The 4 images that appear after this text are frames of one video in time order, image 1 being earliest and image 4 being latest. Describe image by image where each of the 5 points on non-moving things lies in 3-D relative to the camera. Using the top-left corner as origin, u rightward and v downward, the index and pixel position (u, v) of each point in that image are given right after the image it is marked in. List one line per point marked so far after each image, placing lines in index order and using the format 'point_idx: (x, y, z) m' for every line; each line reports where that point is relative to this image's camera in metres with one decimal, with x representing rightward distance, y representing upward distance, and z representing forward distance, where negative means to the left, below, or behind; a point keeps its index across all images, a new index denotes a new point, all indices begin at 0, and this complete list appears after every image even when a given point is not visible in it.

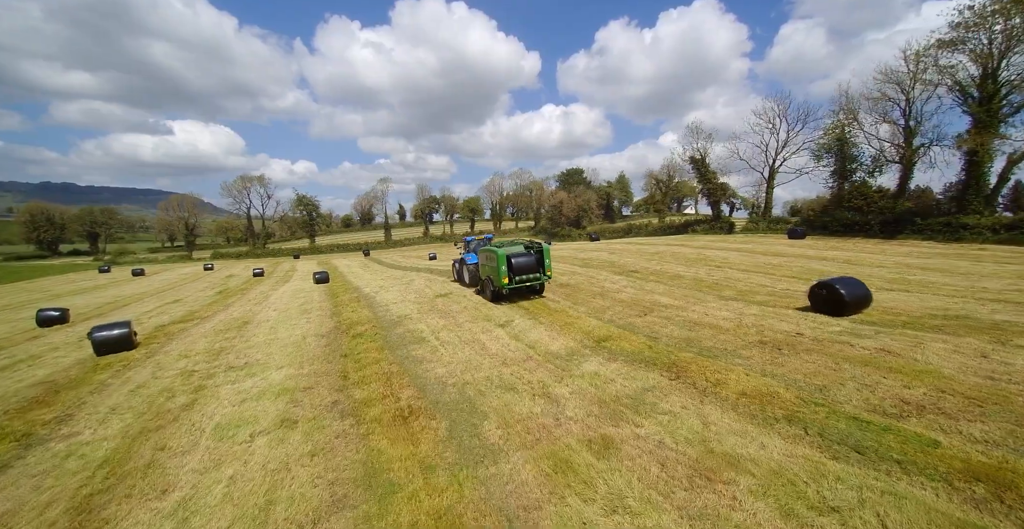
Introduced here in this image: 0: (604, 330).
0: (+2.1, -1.5, +8.9) m
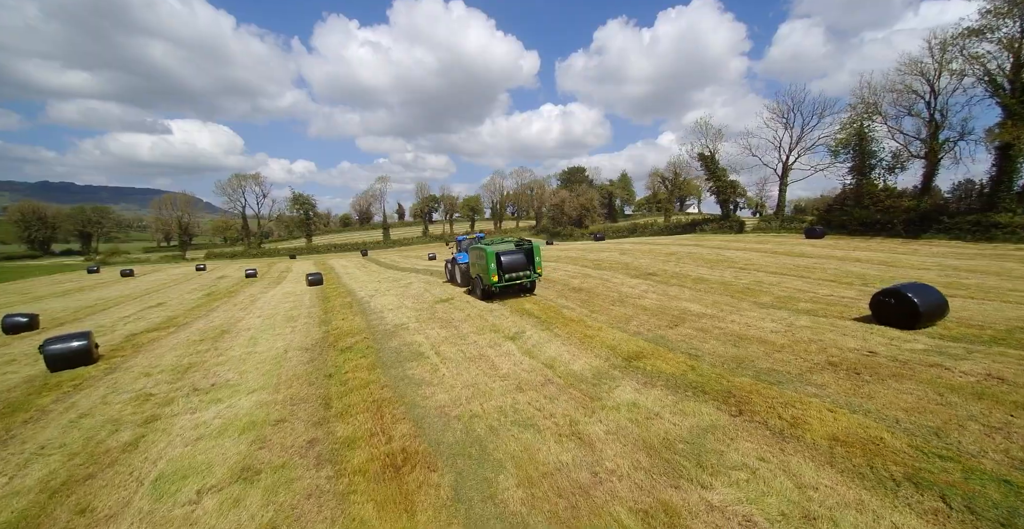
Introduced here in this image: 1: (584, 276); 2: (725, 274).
0: (+2.4, -1.6, +7.7) m
1: (+2.8, -0.4, +14.6) m
2: (+7.4, -0.3, +13.3) m
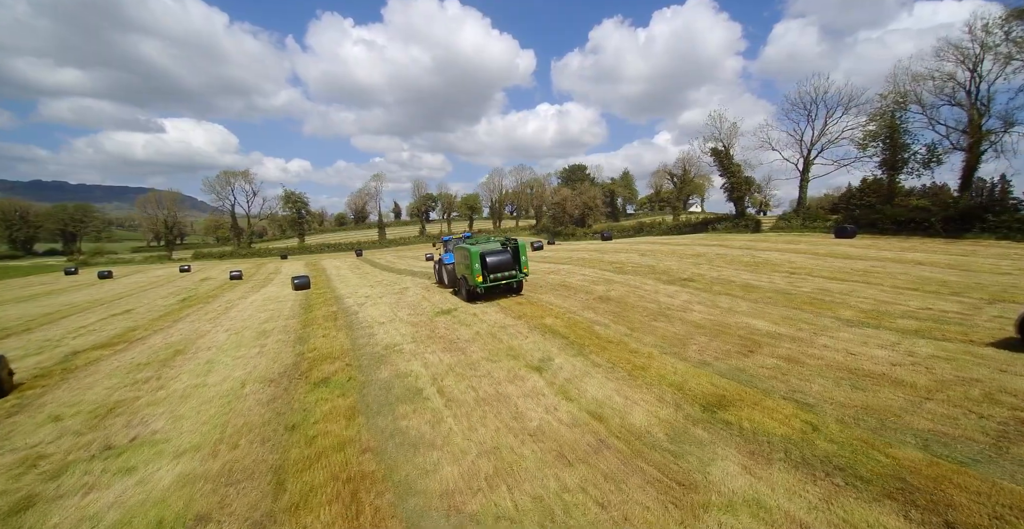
0: (+2.9, -1.8, +5.7) m
1: (+3.1, -0.6, +12.6) m
2: (+7.8, -0.4, +11.3) m
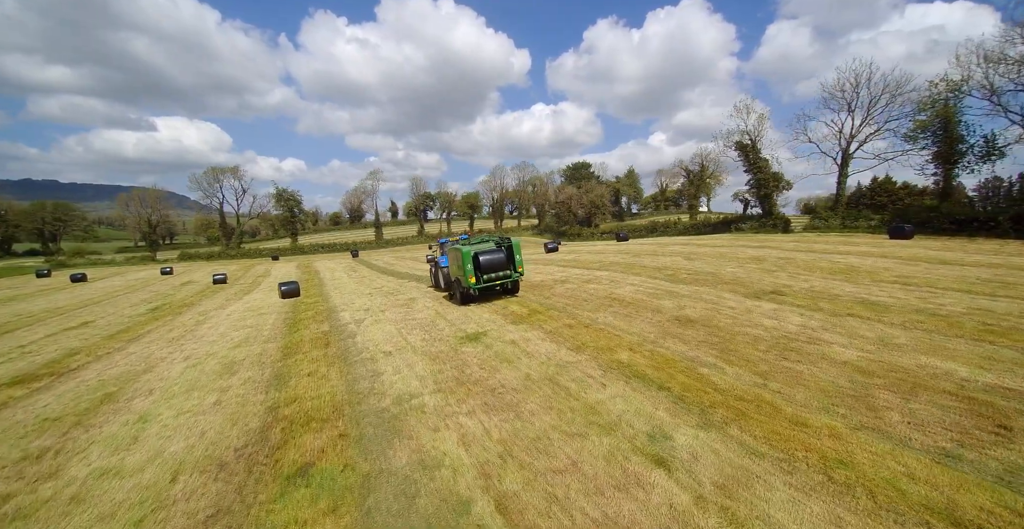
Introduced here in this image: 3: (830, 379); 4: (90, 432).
0: (+3.9, -2.0, +3.1) m
1: (+4.1, -0.8, +10.0) m
2: (+8.8, -0.7, +8.8) m
3: (+4.4, -1.6, +5.3) m
4: (-6.6, -2.6, +6.0) m
